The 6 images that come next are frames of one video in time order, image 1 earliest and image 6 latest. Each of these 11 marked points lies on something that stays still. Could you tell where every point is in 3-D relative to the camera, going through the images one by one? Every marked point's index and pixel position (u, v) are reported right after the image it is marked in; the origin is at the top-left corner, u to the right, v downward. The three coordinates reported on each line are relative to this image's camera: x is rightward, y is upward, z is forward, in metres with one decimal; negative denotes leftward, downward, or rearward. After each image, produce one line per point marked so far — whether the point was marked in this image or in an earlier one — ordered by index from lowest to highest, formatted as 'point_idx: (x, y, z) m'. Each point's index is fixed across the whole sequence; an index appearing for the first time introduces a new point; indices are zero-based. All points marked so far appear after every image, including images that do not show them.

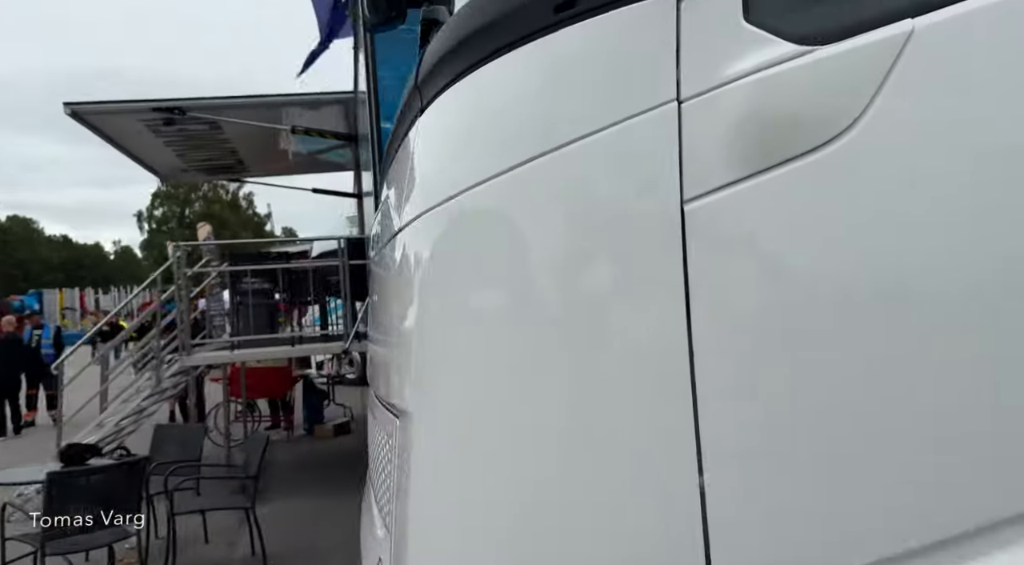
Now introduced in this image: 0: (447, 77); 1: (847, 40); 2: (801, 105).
0: (-0.1, +0.3, +1.3) m
1: (+0.5, +0.3, +1.1) m
2: (+0.4, +0.2, +1.0) m
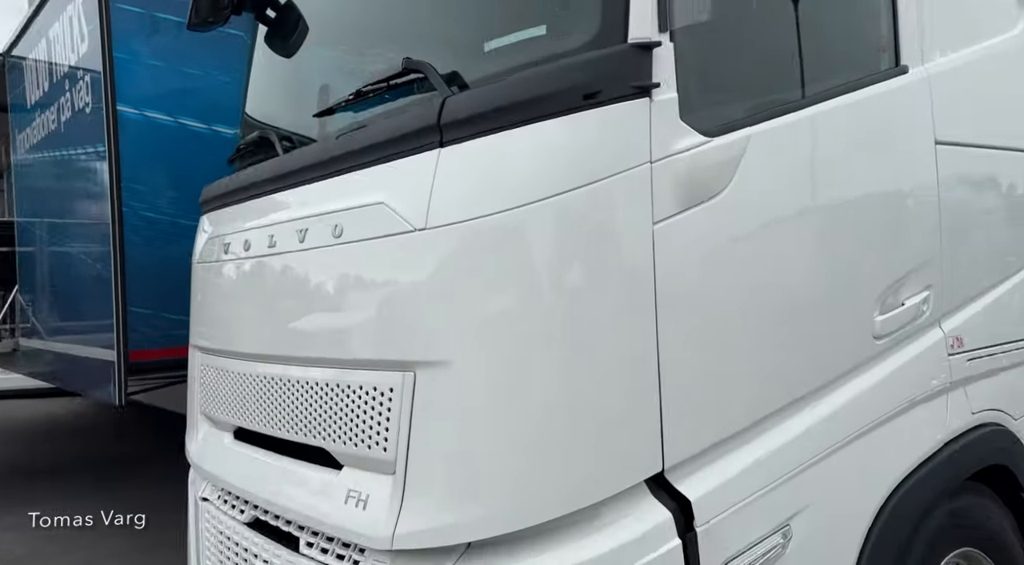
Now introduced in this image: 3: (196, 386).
0: (-0.1, +0.3, +1.7) m
1: (+0.5, +0.4, +1.9) m
2: (+0.5, +0.3, +1.8) m
3: (-1.1, -0.4, +2.9) m
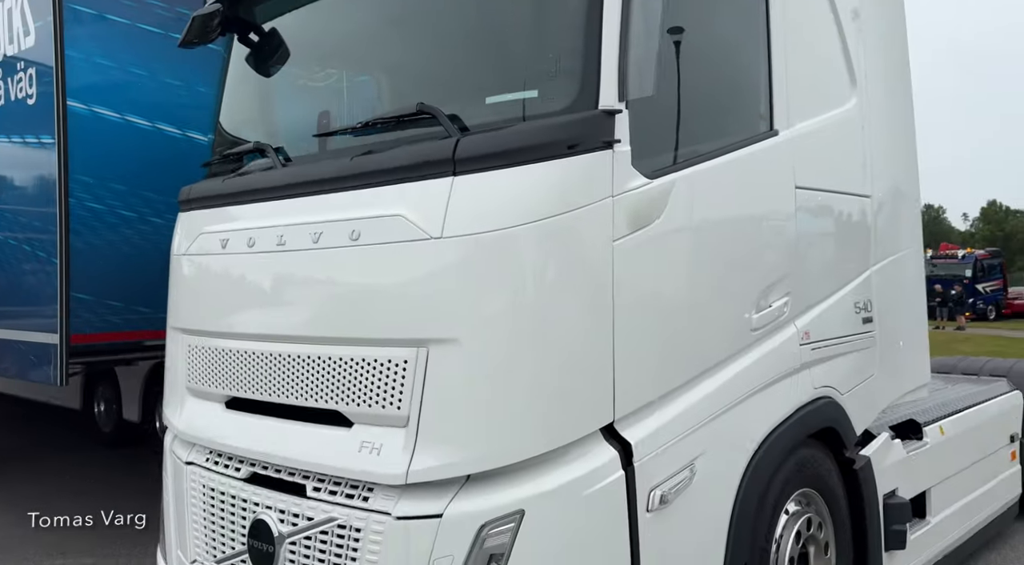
0: (-0.1, +0.3, +2.3) m
1: (+0.5, +0.4, +2.5) m
2: (+0.4, +0.3, +2.5) m
3: (-1.3, -0.3, +3.2) m
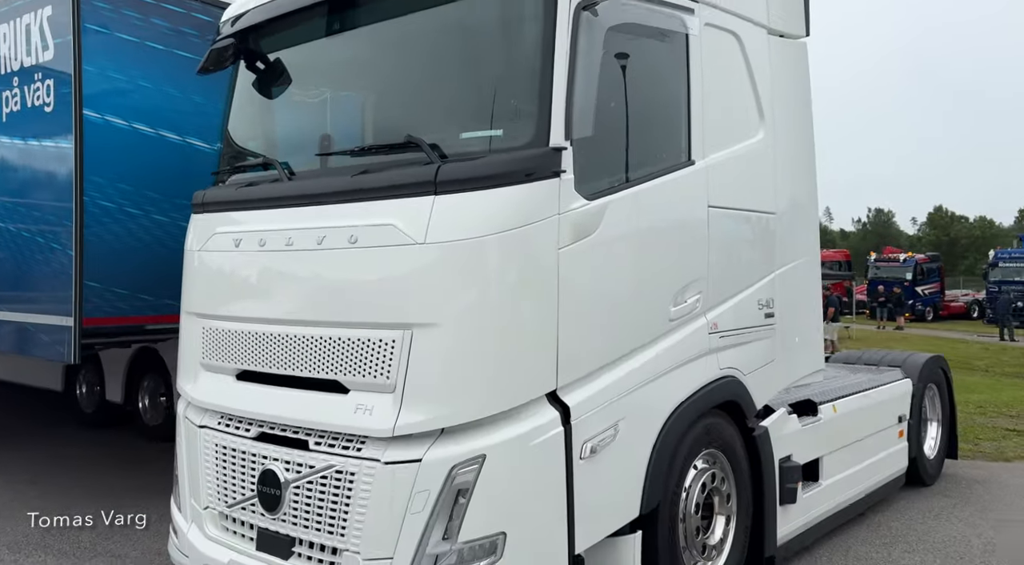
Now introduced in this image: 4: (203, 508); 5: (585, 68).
0: (-0.2, +0.3, +2.9) m
1: (+0.4, +0.4, +3.2) m
2: (+0.3, +0.3, +3.1) m
3: (-1.5, -0.3, +3.8) m
4: (-1.4, -1.0, +3.6) m
5: (+0.3, +0.8, +3.1) m
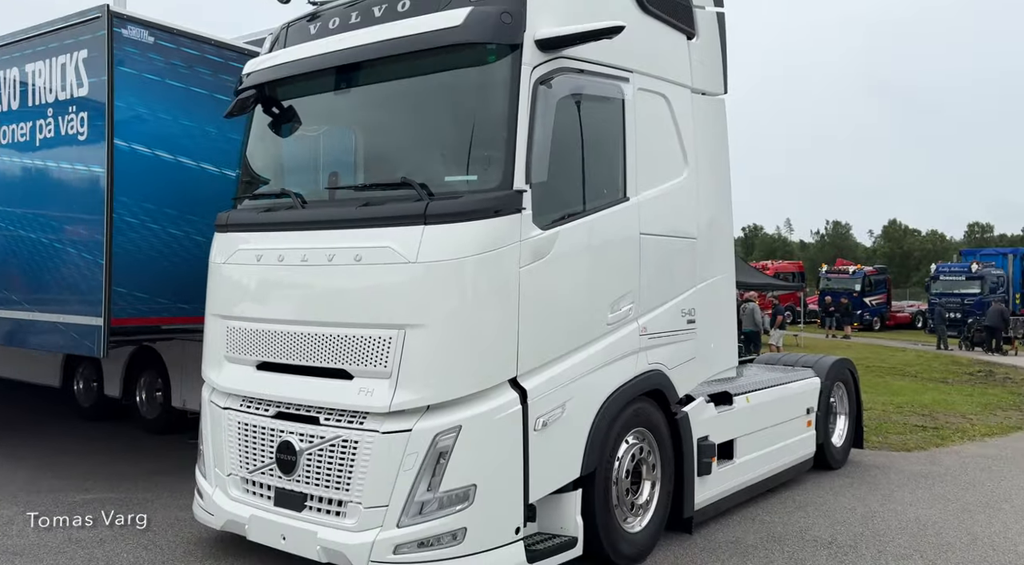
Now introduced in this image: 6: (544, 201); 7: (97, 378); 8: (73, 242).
0: (-0.4, +0.3, +3.8) m
1: (+0.2, +0.3, +4.1) m
2: (+0.2, +0.2, +4.0) m
3: (-1.7, -0.3, +4.6) m
4: (-1.6, -1.1, +4.4) m
5: (+0.1, +0.8, +4.0) m
6: (+0.2, +0.4, +4.1) m
7: (-4.6, -1.1, +8.6) m
8: (-3.2, +0.3, +5.7) m
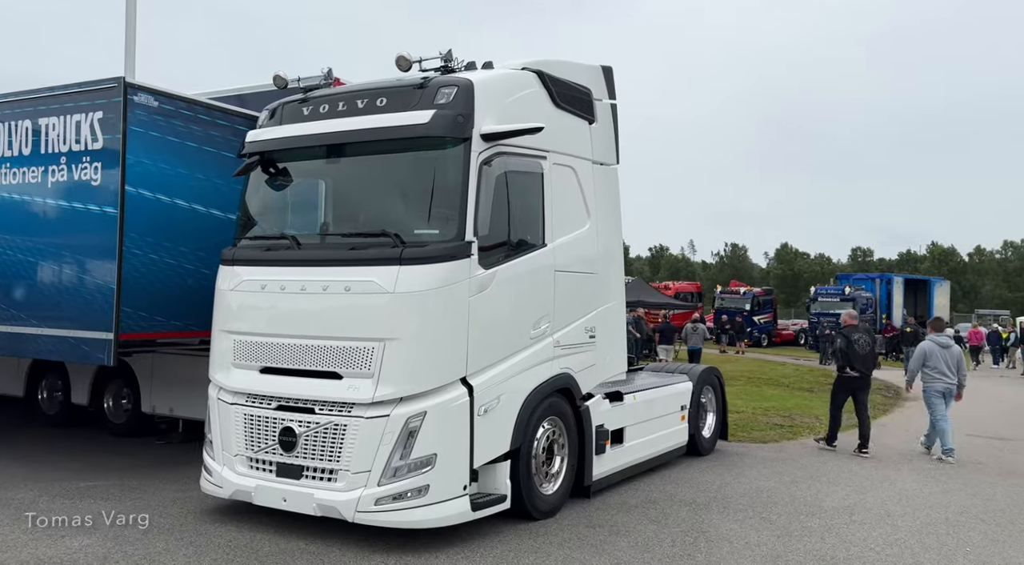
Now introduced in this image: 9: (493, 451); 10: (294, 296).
0: (-0.7, +0.1, +5.2) m
1: (-0.2, +0.1, +5.6) m
2: (-0.2, 0.0, +5.5) m
3: (-2.1, -0.5, +5.8) m
4: (-2.0, -1.3, +5.7) m
5: (-0.2, +0.6, +5.5) m
6: (-0.2, +0.2, +5.5) m
7: (-5.4, -1.3, +9.4) m
8: (-3.7, +0.1, +6.8) m
9: (-0.1, -1.2, +5.5) m
10: (-1.5, -0.1, +5.5) m
